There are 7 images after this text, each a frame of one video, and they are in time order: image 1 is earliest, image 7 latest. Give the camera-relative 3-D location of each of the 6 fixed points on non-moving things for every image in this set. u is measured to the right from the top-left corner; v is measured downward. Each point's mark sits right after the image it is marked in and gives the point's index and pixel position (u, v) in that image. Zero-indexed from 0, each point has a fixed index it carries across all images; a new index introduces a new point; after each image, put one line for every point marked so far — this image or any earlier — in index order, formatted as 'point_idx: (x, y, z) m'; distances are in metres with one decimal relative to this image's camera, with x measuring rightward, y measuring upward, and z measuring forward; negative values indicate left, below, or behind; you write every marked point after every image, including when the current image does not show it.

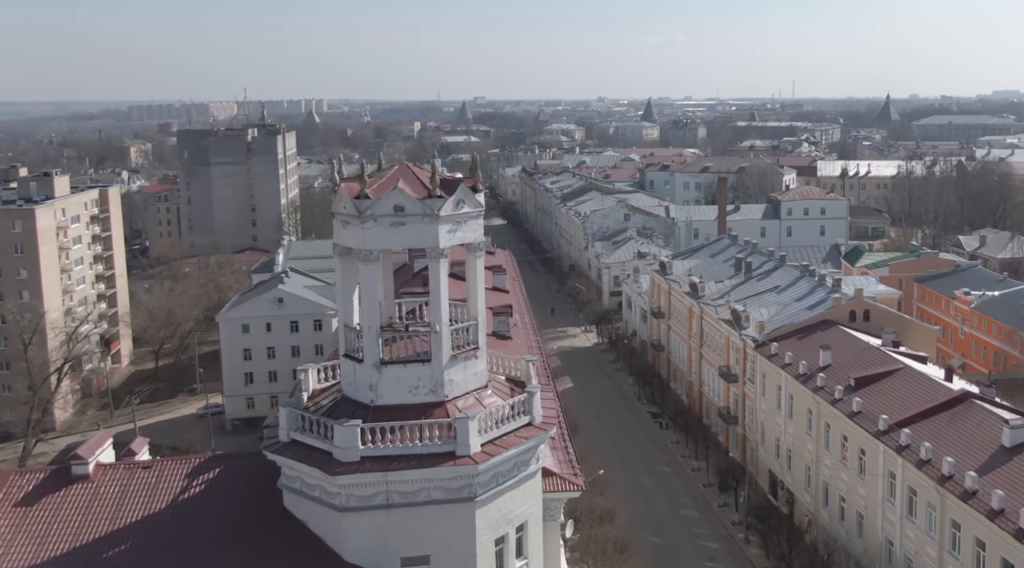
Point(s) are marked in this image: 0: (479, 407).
0: (-0.4, -1.3, +11.4) m
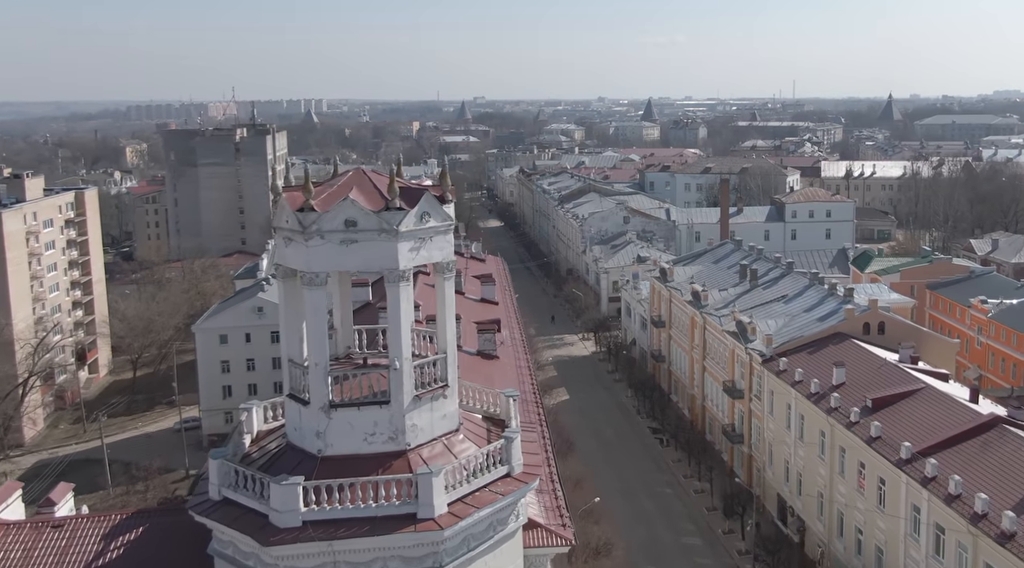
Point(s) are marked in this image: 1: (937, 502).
0: (-0.6, -1.6, +9.6) m
1: (+6.6, -3.4, +16.5) m
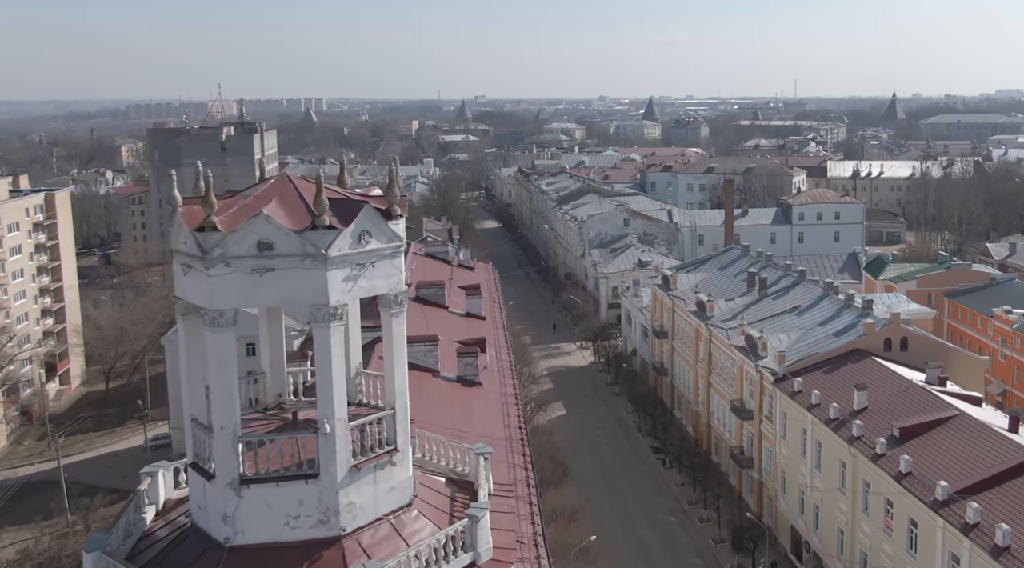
0: (-0.8, -1.8, +7.5) m
1: (+6.4, -3.6, +14.4) m
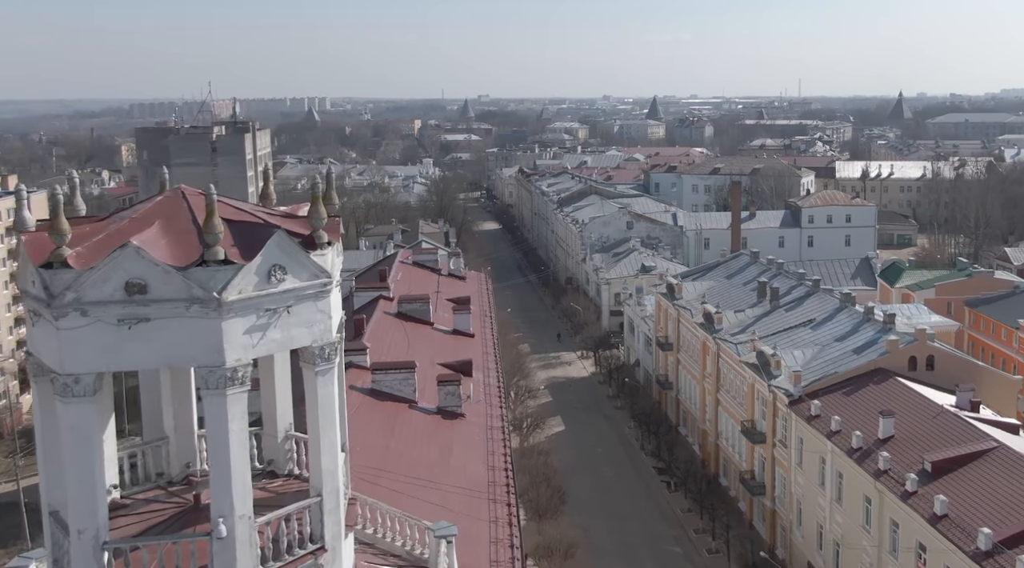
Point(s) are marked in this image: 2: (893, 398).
0: (-1.0, -2.1, +5.7) m
1: (+6.2, -3.9, +12.6) m
2: (+6.9, -2.0, +19.2) m
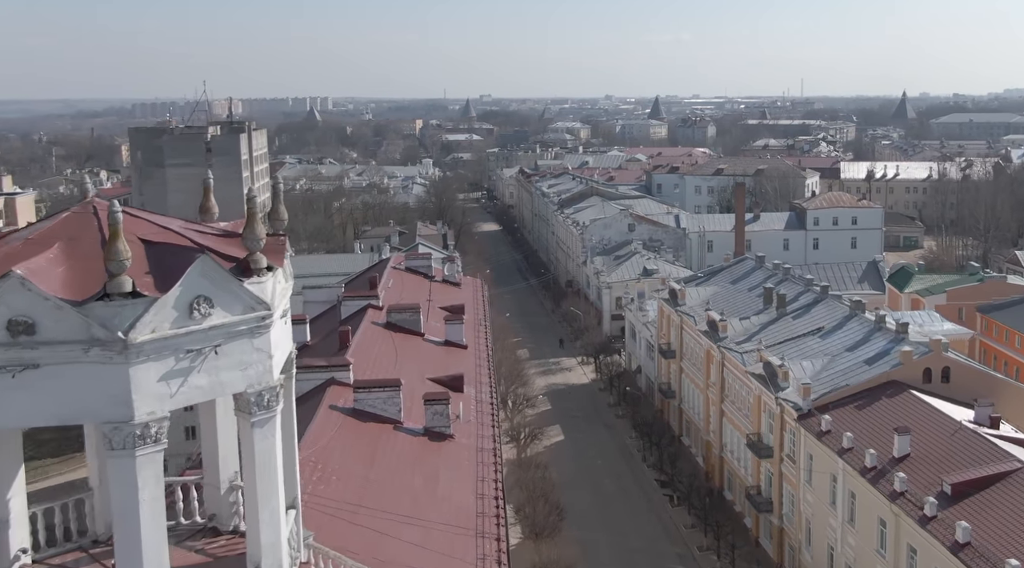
0: (-1.2, -2.3, +4.8) m
1: (+6.1, -4.1, +11.6) m
2: (+6.8, -2.2, +18.2) m
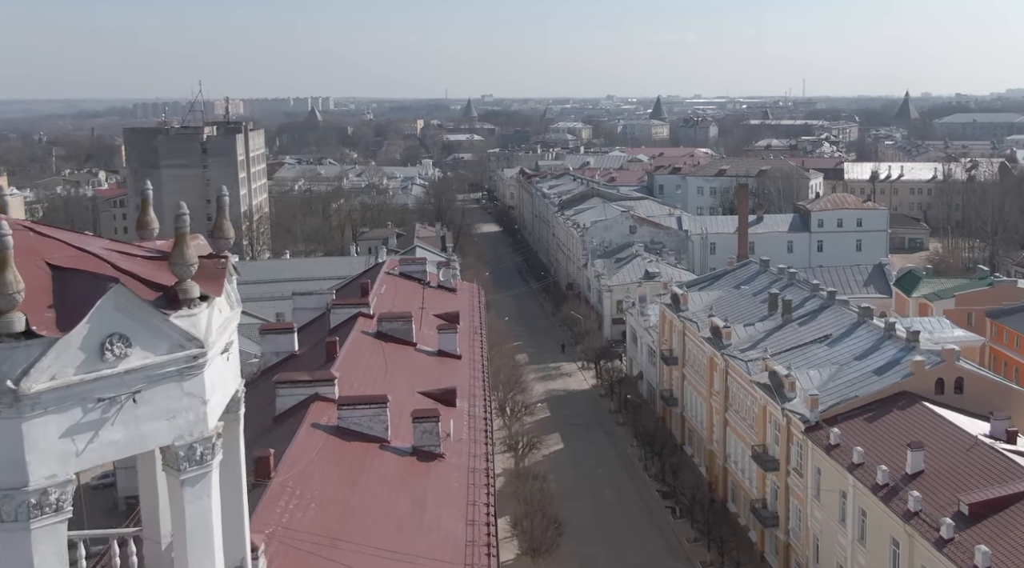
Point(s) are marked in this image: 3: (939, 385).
0: (-1.3, -2.4, +4.0) m
1: (+6.0, -4.2, +10.8) m
2: (+6.7, -2.3, +17.4) m
3: (+7.8, -1.8, +19.3) m
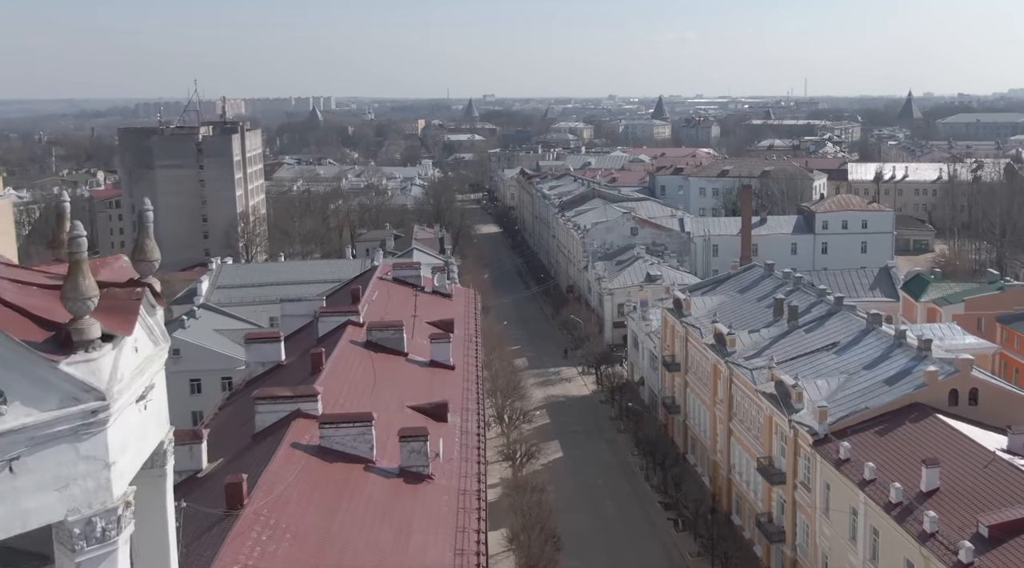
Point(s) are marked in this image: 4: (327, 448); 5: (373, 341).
0: (-1.3, -2.5, +3.3) m
1: (+5.9, -4.3, +10.1) m
2: (+6.6, -2.4, +16.7) m
3: (+7.7, -1.9, +18.5) m
4: (-2.1, -1.8, +11.8) m
5: (-2.2, -0.9, +16.9) m
